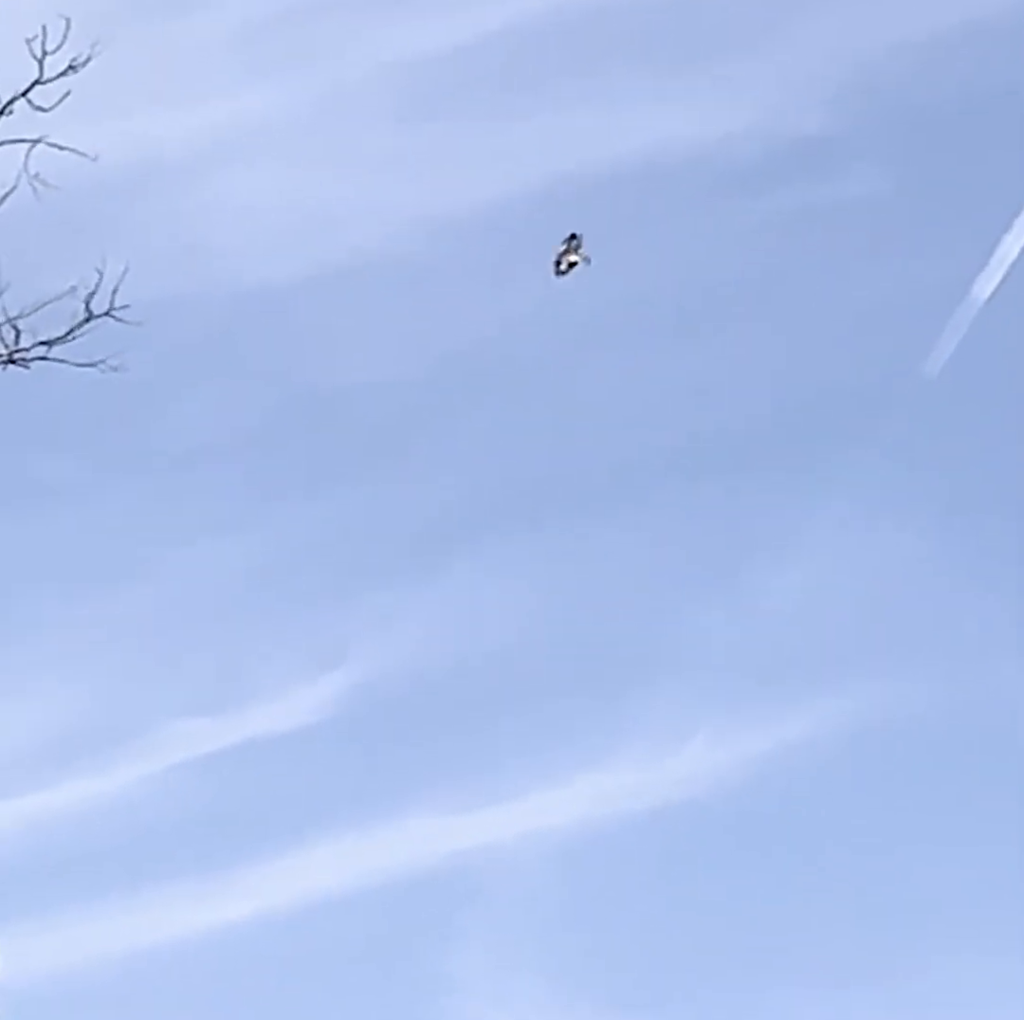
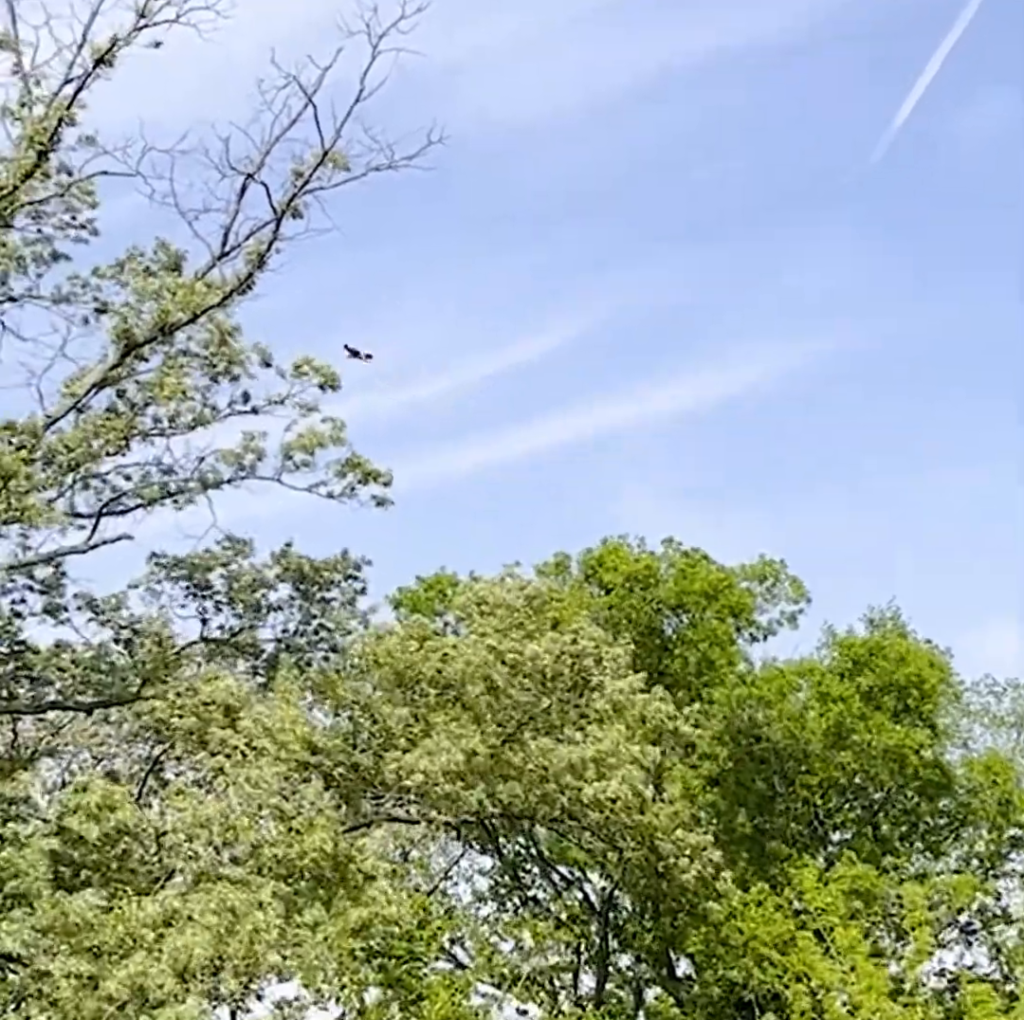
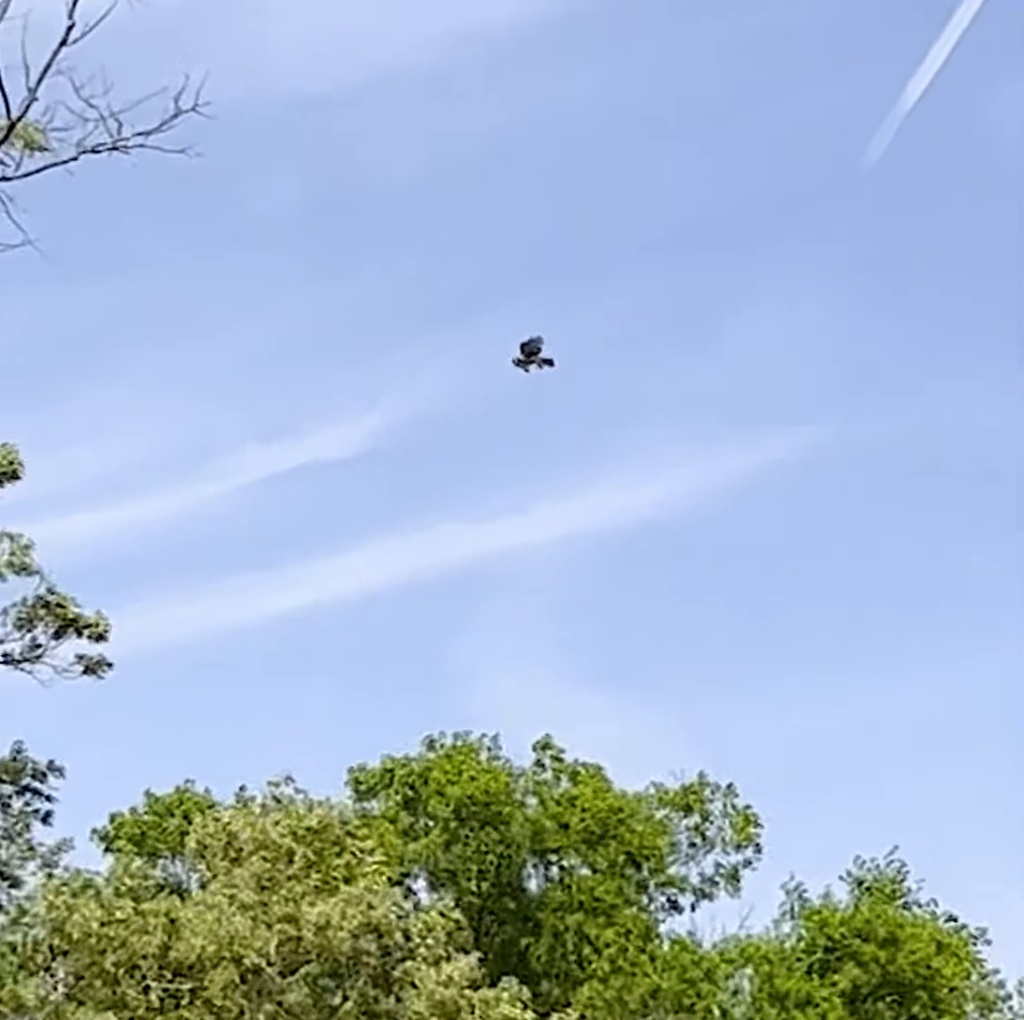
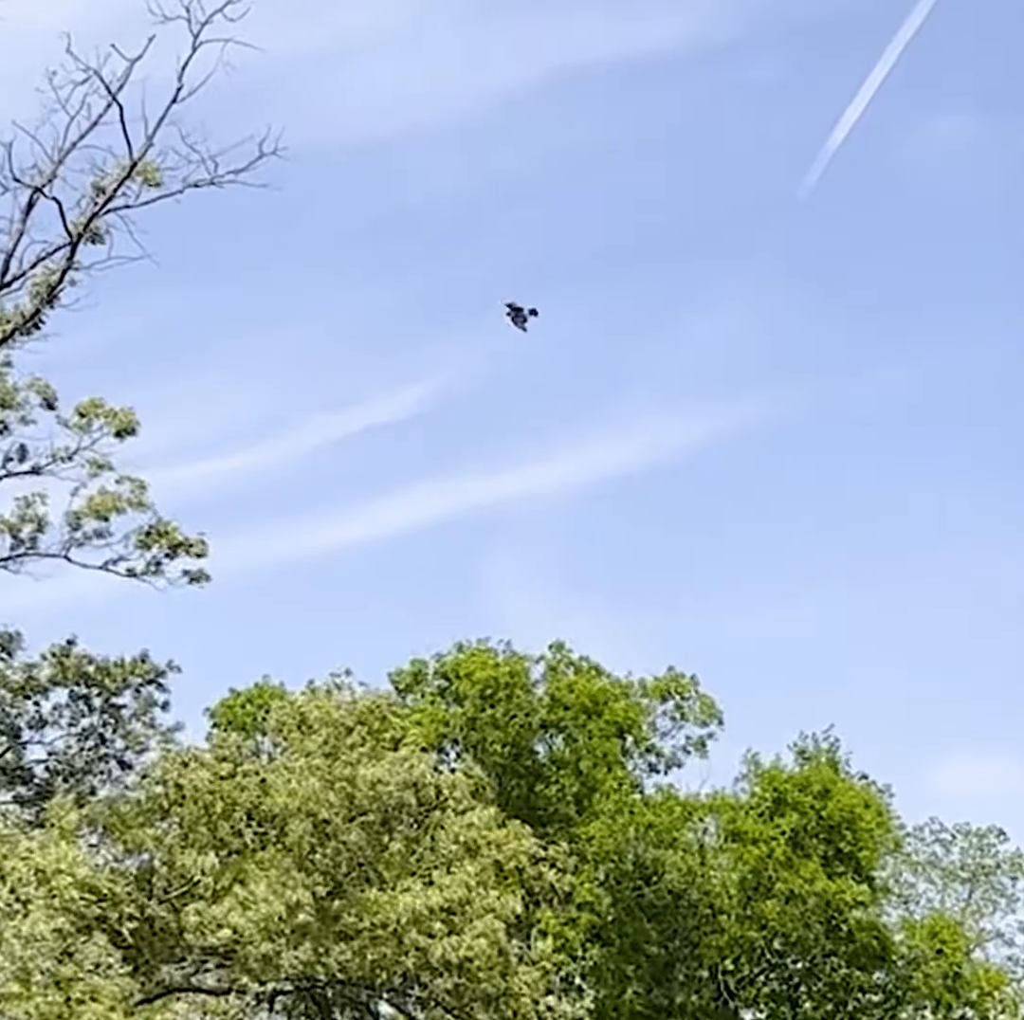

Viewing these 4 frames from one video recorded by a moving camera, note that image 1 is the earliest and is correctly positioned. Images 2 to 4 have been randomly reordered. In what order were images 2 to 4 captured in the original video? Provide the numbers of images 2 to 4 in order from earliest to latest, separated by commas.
3, 4, 2
